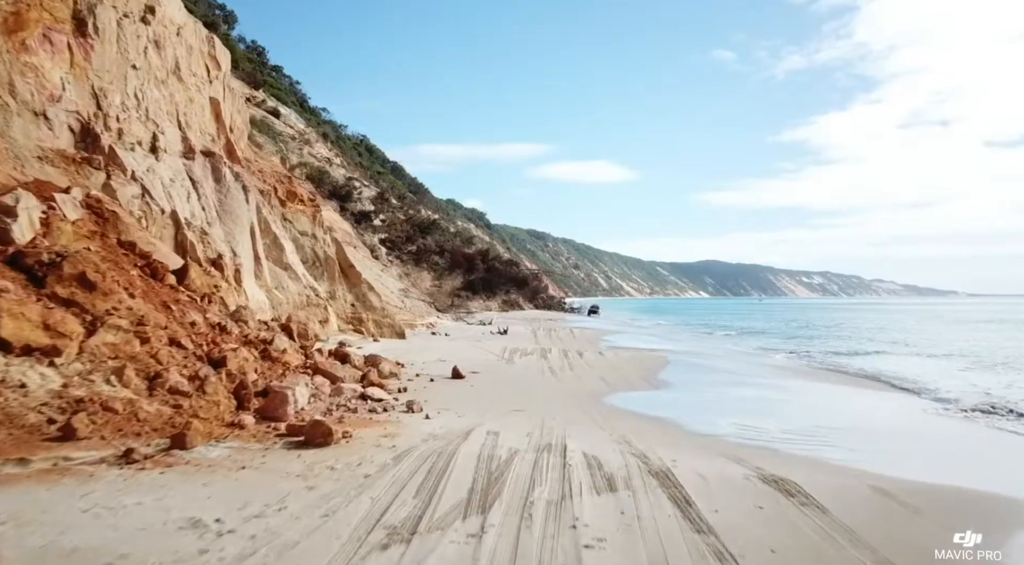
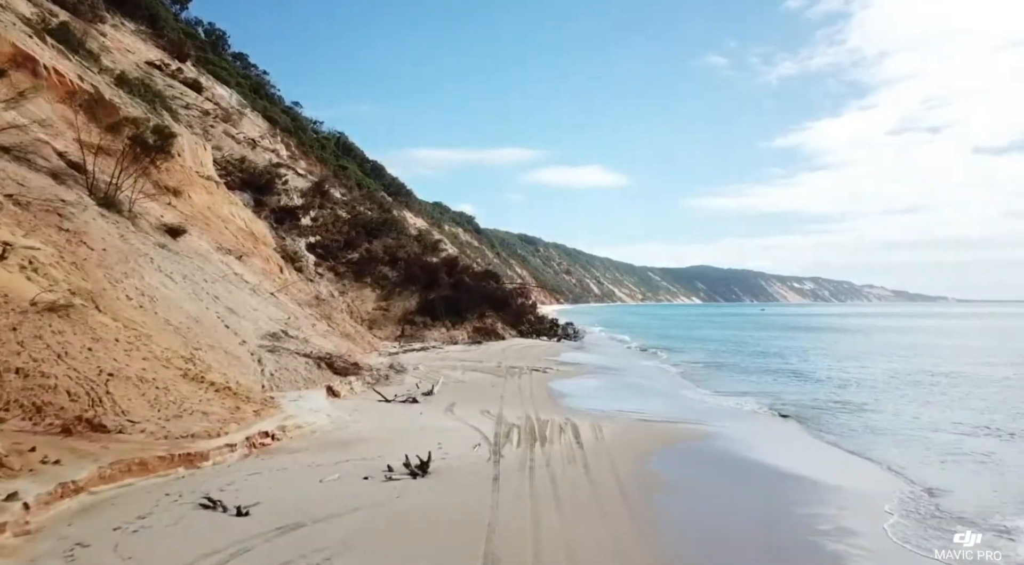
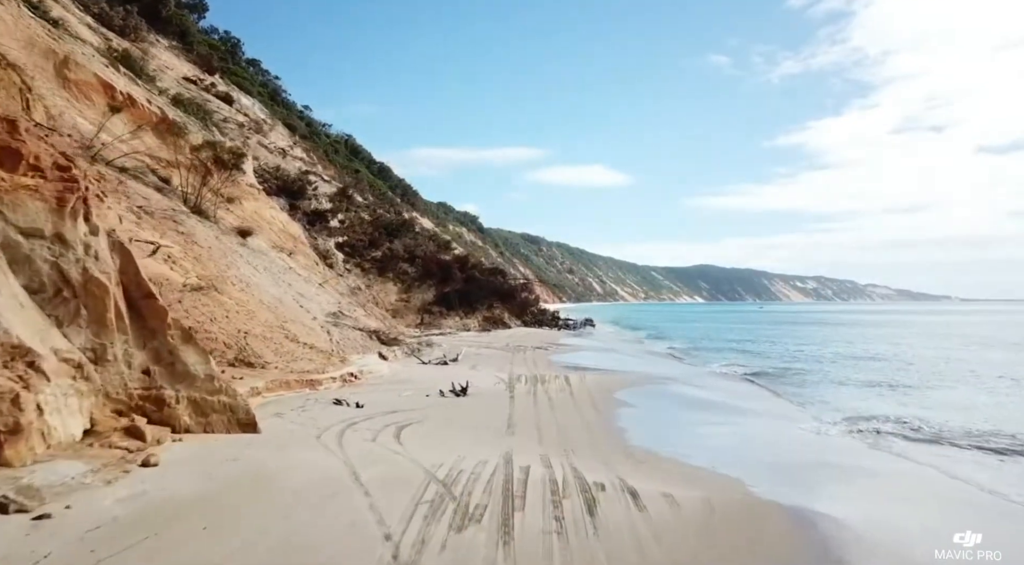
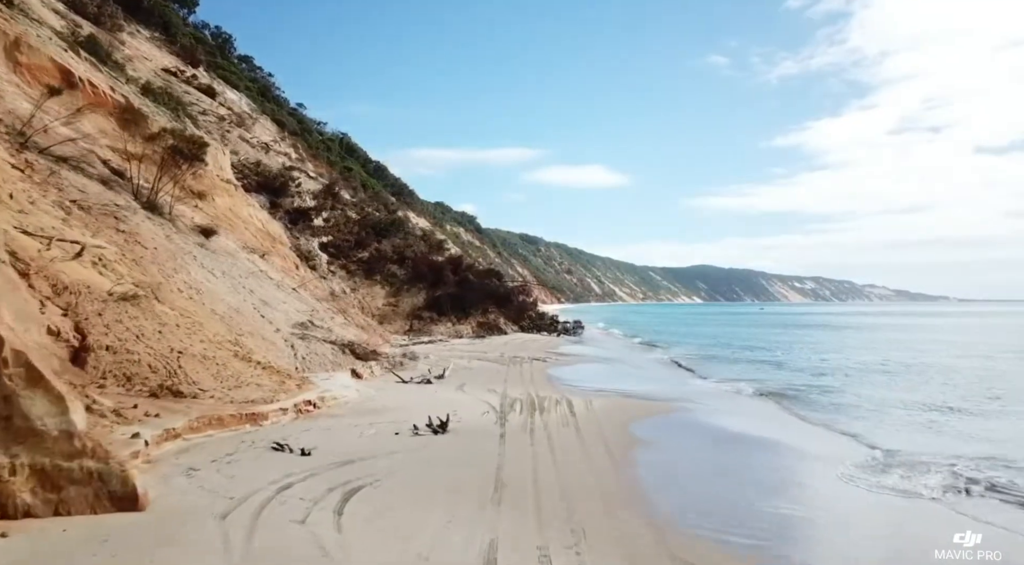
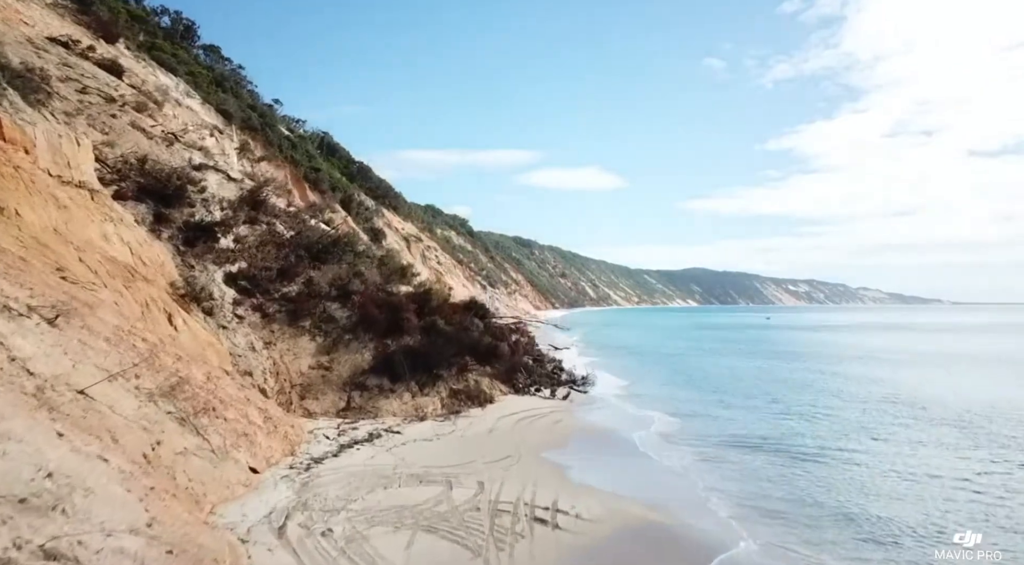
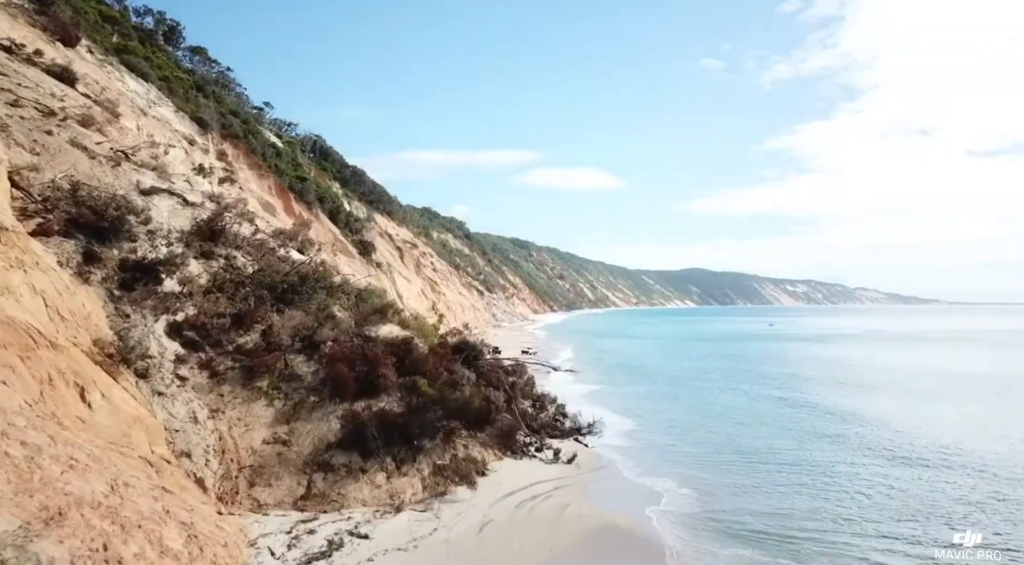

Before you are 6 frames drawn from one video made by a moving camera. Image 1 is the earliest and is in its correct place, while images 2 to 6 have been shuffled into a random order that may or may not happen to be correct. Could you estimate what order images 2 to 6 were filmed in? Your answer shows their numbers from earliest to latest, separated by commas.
3, 4, 2, 5, 6
